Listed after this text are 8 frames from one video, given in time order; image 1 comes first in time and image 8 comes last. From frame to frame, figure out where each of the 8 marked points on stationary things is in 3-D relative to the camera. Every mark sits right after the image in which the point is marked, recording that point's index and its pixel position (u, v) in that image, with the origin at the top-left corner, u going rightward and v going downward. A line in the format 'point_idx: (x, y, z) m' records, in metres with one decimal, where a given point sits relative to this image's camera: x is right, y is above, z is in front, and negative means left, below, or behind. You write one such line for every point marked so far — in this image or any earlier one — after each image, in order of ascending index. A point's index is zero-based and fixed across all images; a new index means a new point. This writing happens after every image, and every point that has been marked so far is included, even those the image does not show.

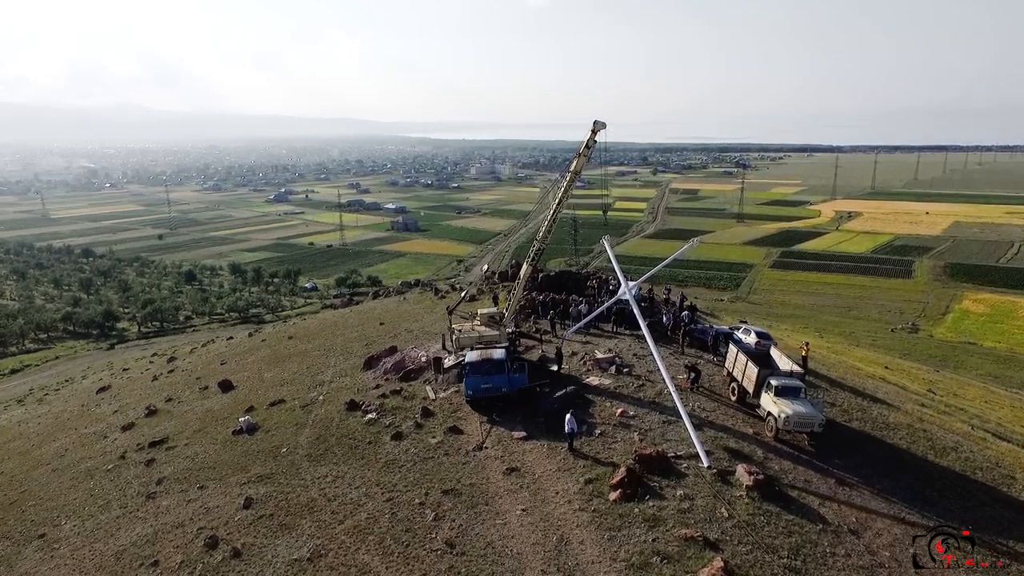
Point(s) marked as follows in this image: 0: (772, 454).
0: (+6.3, -4.1, +14.5) m
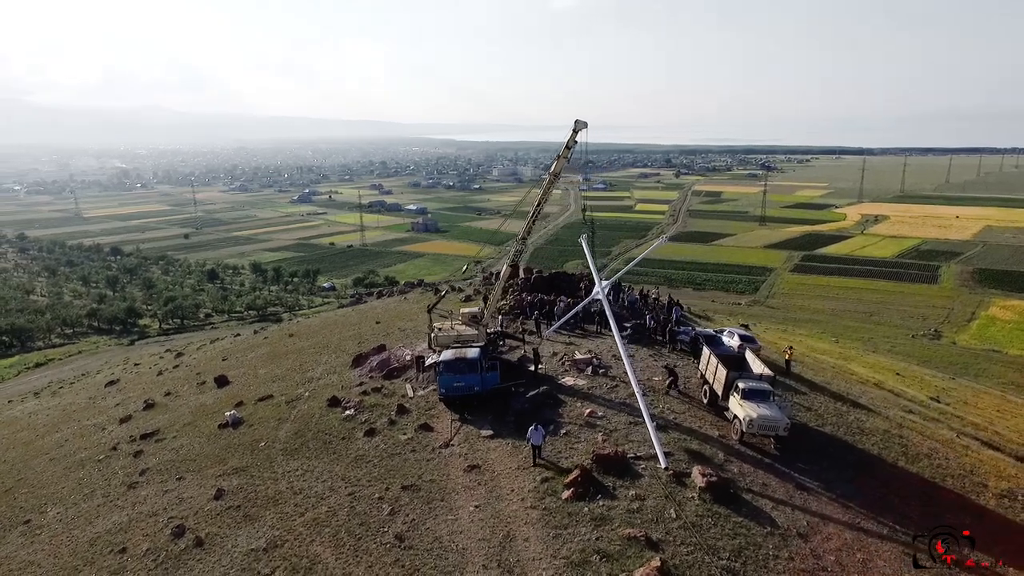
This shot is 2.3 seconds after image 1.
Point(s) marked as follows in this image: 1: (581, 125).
0: (+5.4, -4.1, +14.5) m
1: (+2.2, +5.2, +18.8) m
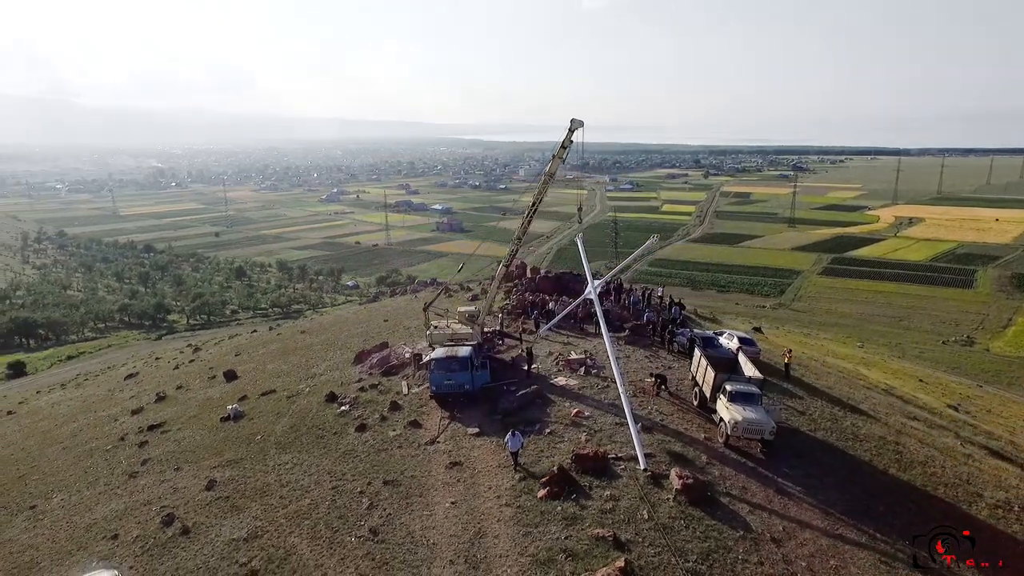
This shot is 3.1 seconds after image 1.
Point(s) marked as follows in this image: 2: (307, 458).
0: (+4.9, -4.1, +14.3) m
1: (+2.1, +5.2, +18.8) m
2: (-5.7, -4.7, +16.6) m
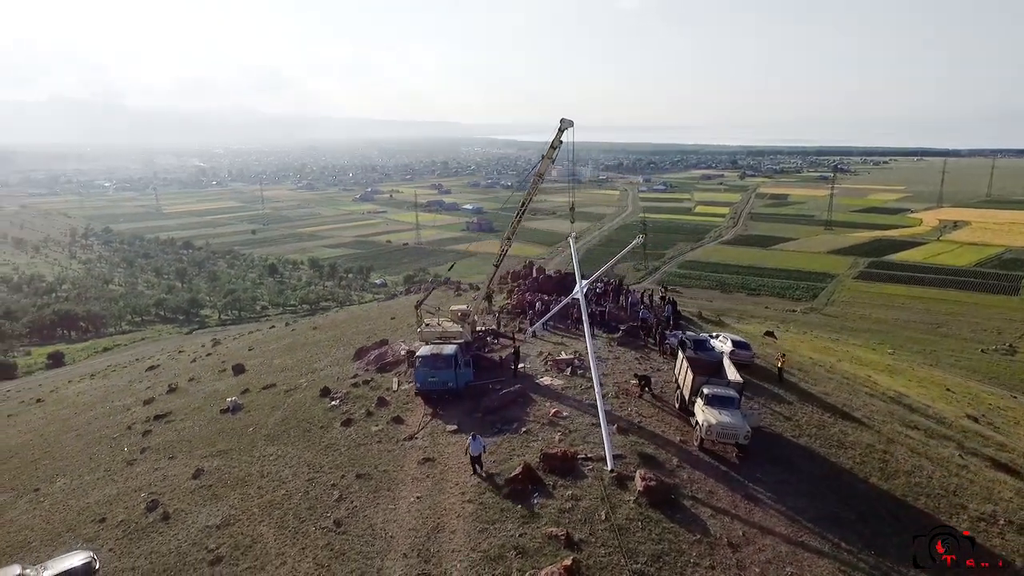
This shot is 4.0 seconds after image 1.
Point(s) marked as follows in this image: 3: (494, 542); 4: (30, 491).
0: (+4.2, -4.2, +14.2) m
1: (+1.7, +5.2, +18.8) m
2: (-6.3, -4.6, +17.0) m
3: (-0.3, -4.9, +11.4) m
4: (-15.0, -6.3, +18.6) m
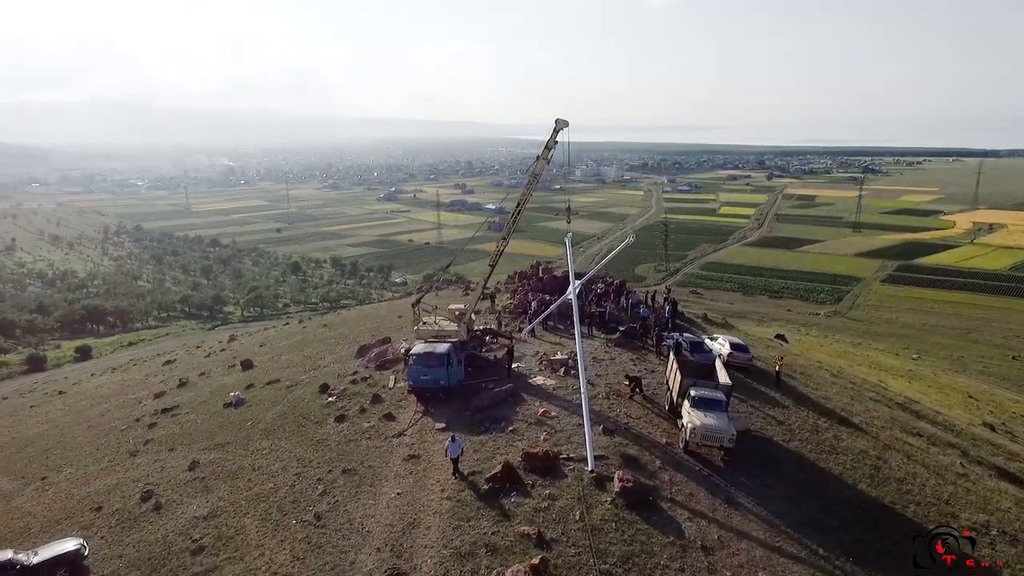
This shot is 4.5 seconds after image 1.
0: (+3.8, -4.2, +14.1) m
1: (+1.5, +5.2, +18.8) m
2: (-6.6, -4.5, +17.3) m
3: (-0.9, -4.8, +11.5) m
4: (-15.3, -6.2, +19.2) m
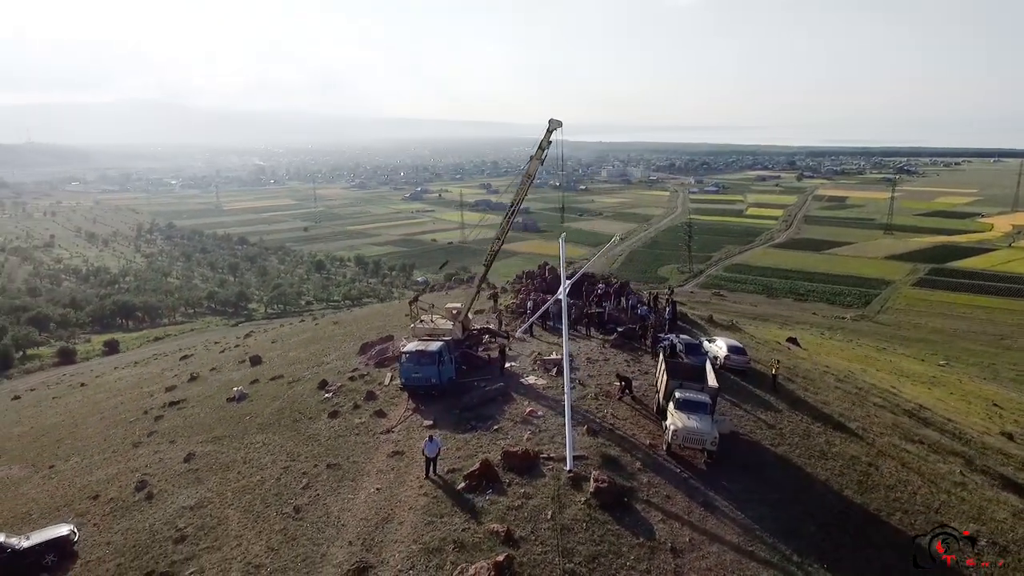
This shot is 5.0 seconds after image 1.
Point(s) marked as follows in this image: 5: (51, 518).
0: (+3.3, -4.2, +14.1) m
1: (+1.3, +5.2, +18.8) m
2: (-7.0, -4.5, +17.7) m
3: (-1.5, -4.8, +11.6) m
4: (-15.5, -6.0, +19.9) m
5: (-11.8, -5.9, +15.3) m
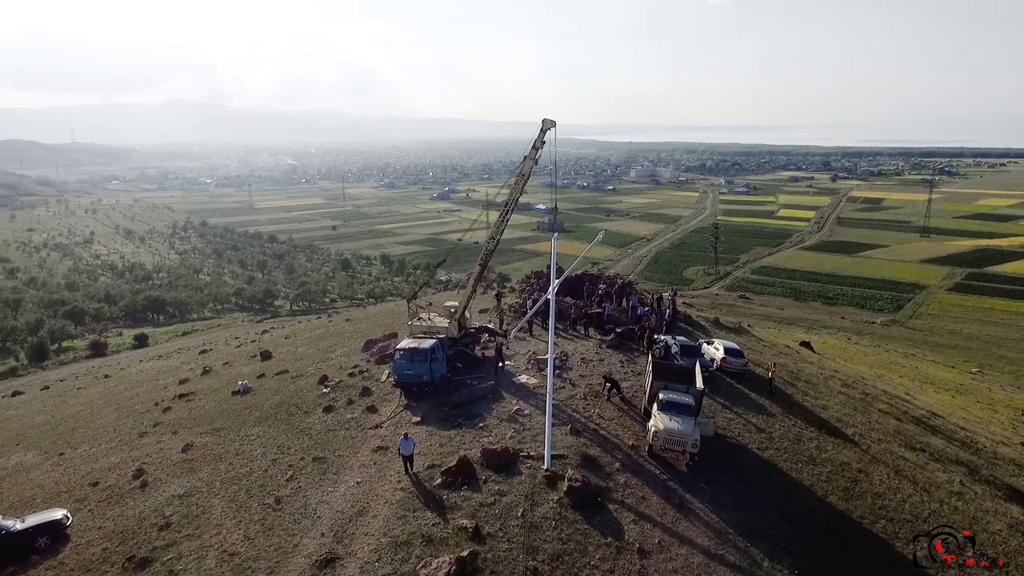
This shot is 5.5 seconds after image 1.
0: (+2.8, -4.2, +14.0) m
1: (+1.2, +5.2, +18.9) m
2: (-7.3, -4.4, +18.1) m
3: (-2.1, -4.8, +11.8) m
4: (-15.8, -5.8, +20.7) m
5: (-12.2, -5.7, +15.9) m
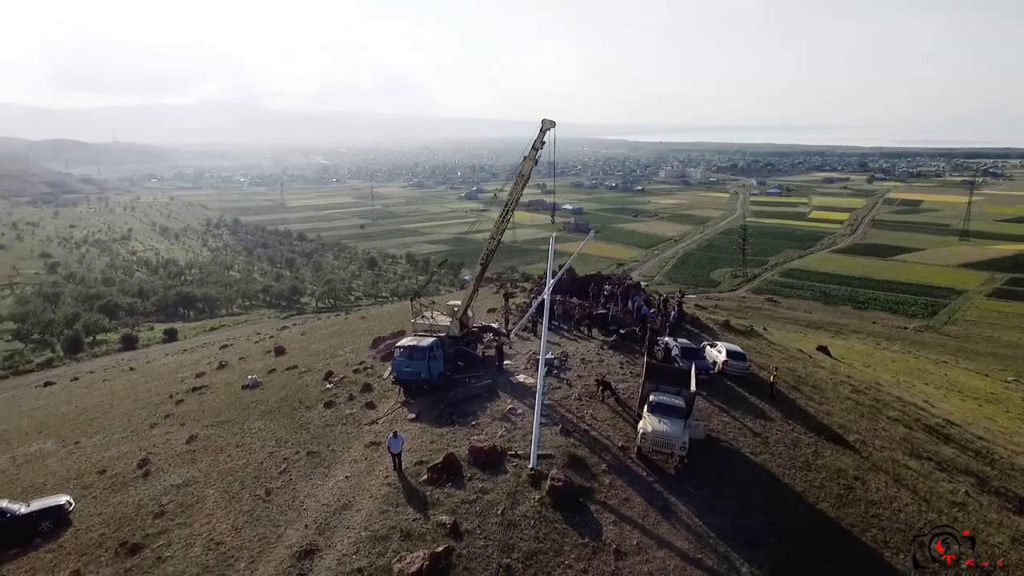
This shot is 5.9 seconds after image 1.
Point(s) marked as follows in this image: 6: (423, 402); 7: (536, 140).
0: (+2.5, -4.2, +14.0) m
1: (+1.2, +5.2, +18.9) m
2: (-7.4, -4.3, +18.5) m
3: (-2.5, -4.7, +12.0) m
4: (-15.8, -5.6, +21.5) m
5: (-12.5, -5.6, +16.5) m
6: (-2.7, -3.5, +18.3) m
7: (+0.8, +4.8, +19.3) m
